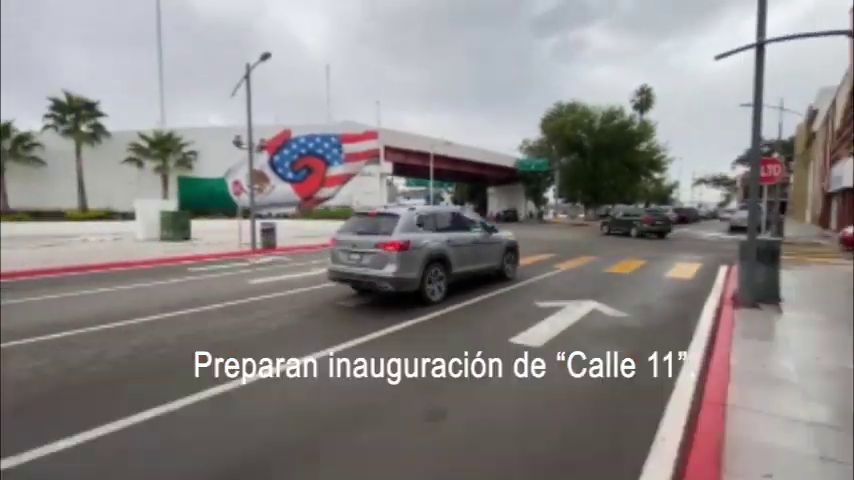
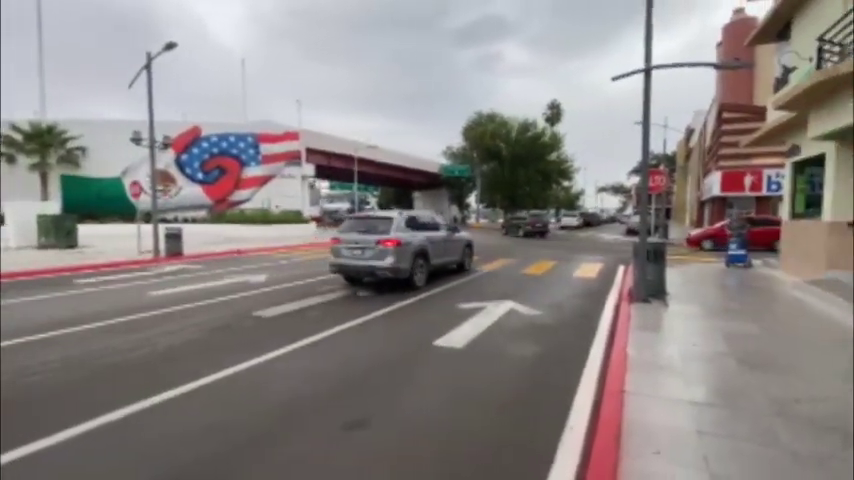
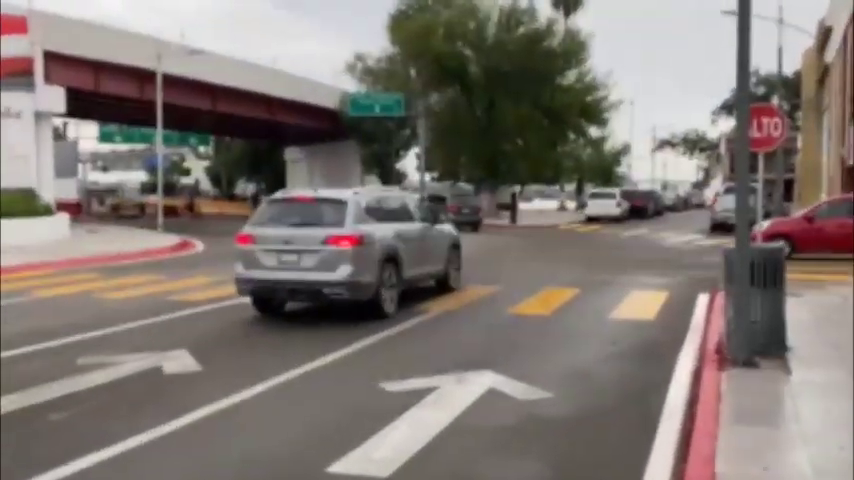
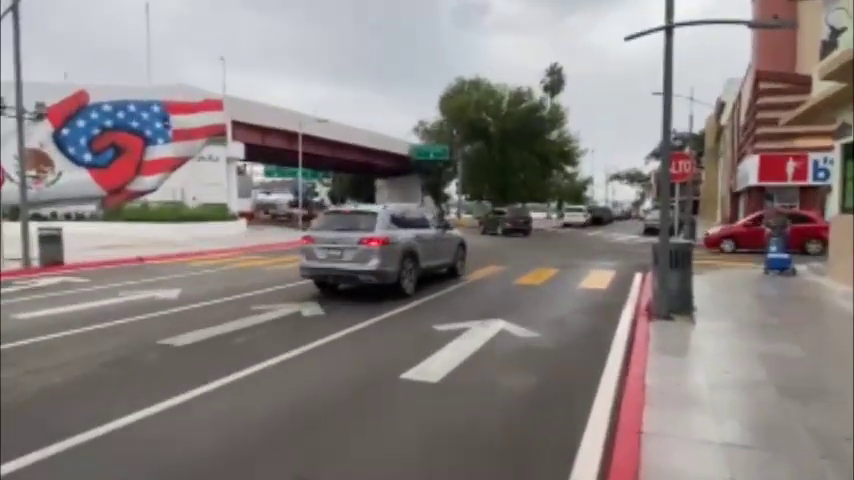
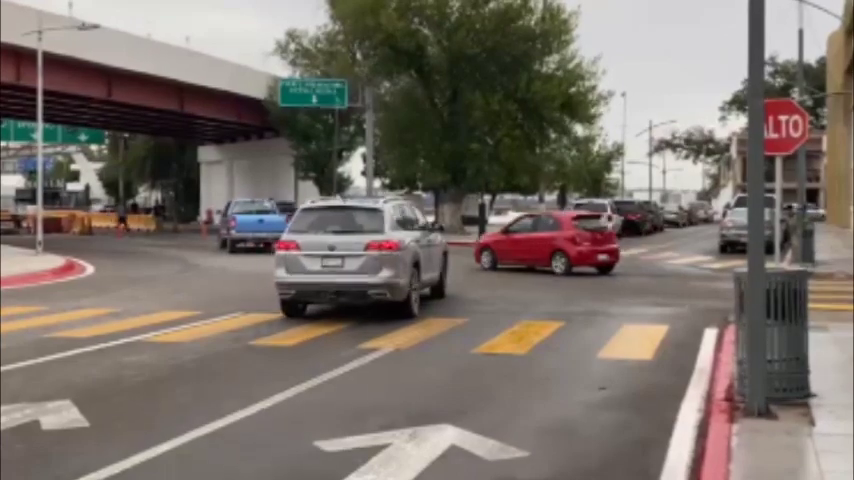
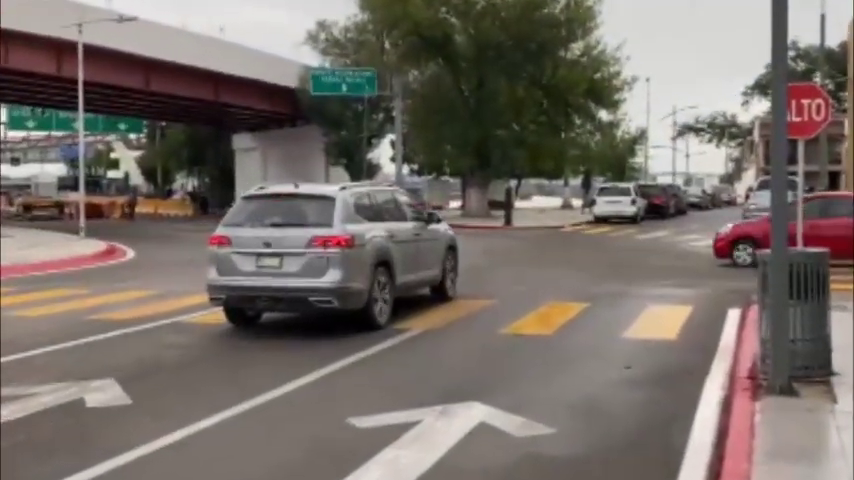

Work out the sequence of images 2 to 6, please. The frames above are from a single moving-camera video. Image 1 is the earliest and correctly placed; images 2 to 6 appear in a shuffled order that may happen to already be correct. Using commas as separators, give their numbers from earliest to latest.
2, 4, 3, 6, 5
